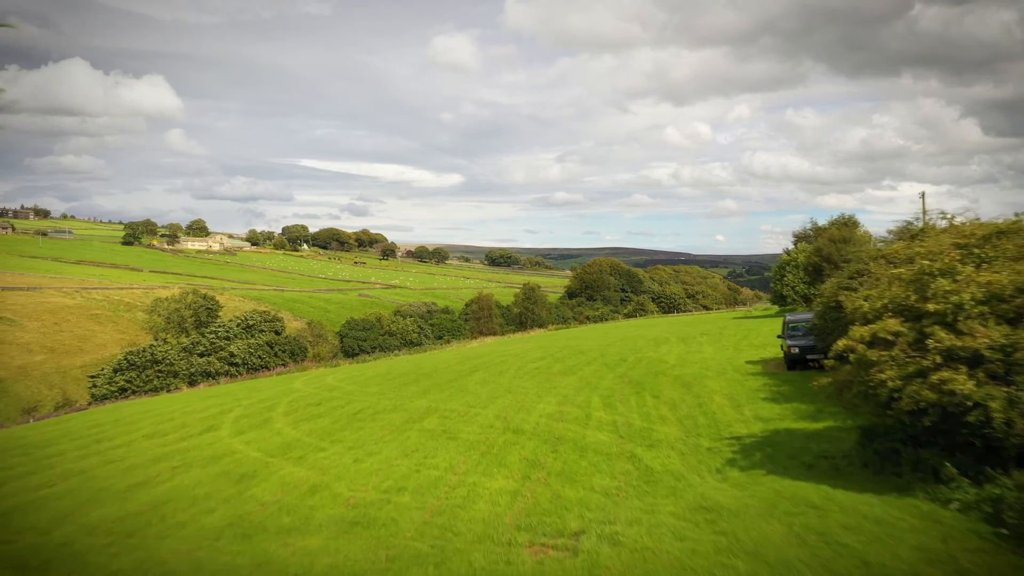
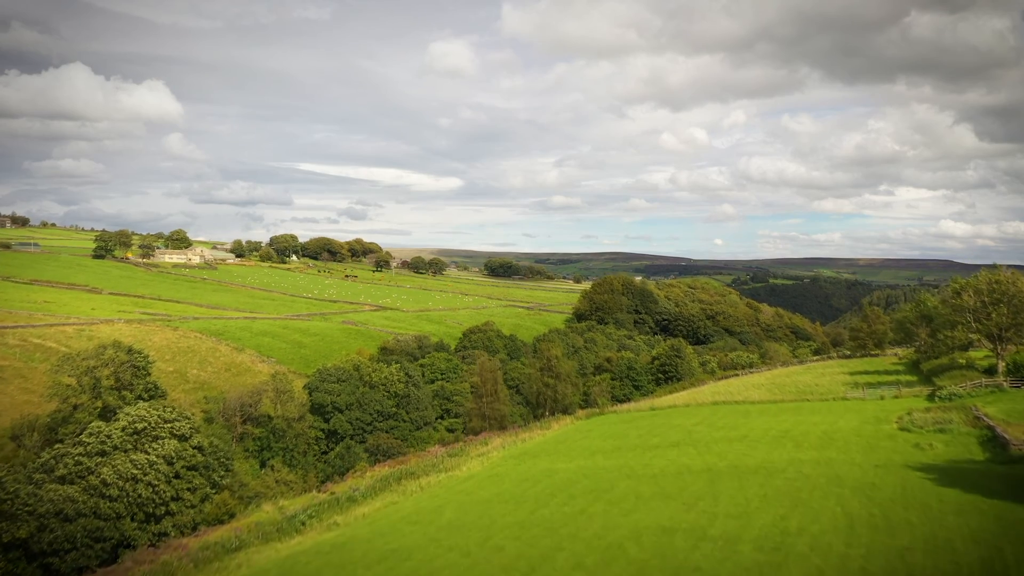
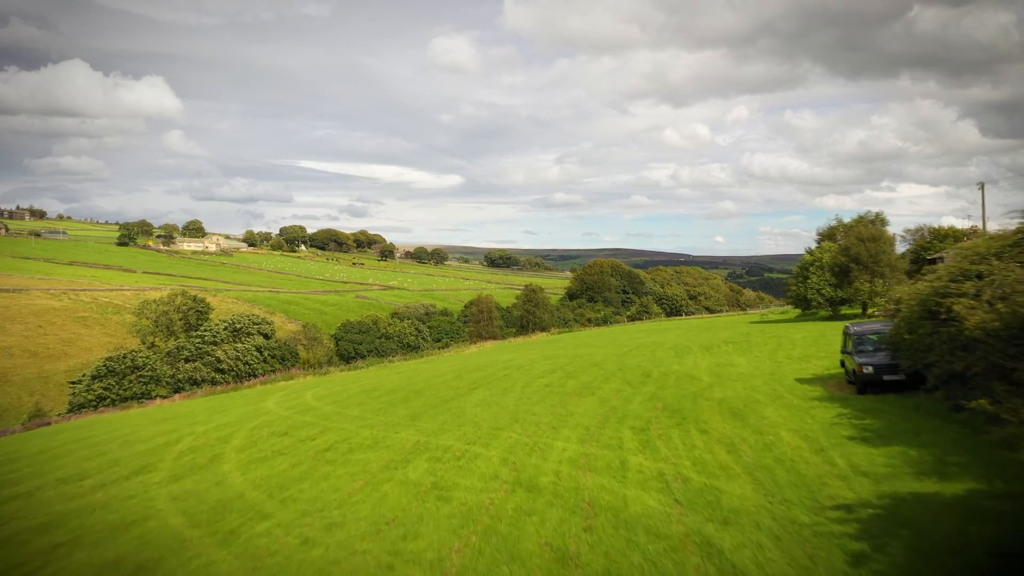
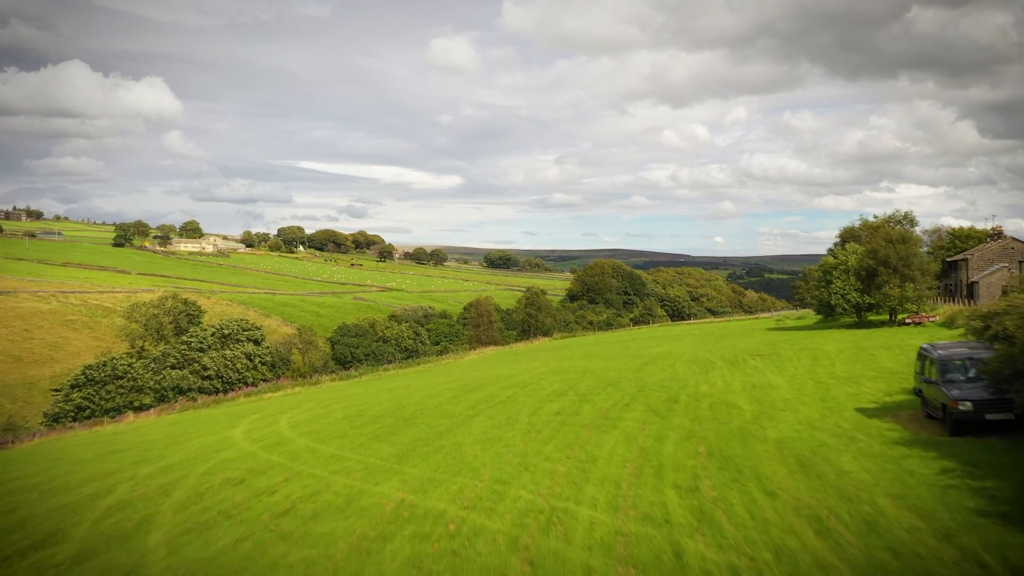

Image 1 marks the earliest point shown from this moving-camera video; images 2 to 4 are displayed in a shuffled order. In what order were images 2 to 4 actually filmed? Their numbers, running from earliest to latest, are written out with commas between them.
3, 4, 2
